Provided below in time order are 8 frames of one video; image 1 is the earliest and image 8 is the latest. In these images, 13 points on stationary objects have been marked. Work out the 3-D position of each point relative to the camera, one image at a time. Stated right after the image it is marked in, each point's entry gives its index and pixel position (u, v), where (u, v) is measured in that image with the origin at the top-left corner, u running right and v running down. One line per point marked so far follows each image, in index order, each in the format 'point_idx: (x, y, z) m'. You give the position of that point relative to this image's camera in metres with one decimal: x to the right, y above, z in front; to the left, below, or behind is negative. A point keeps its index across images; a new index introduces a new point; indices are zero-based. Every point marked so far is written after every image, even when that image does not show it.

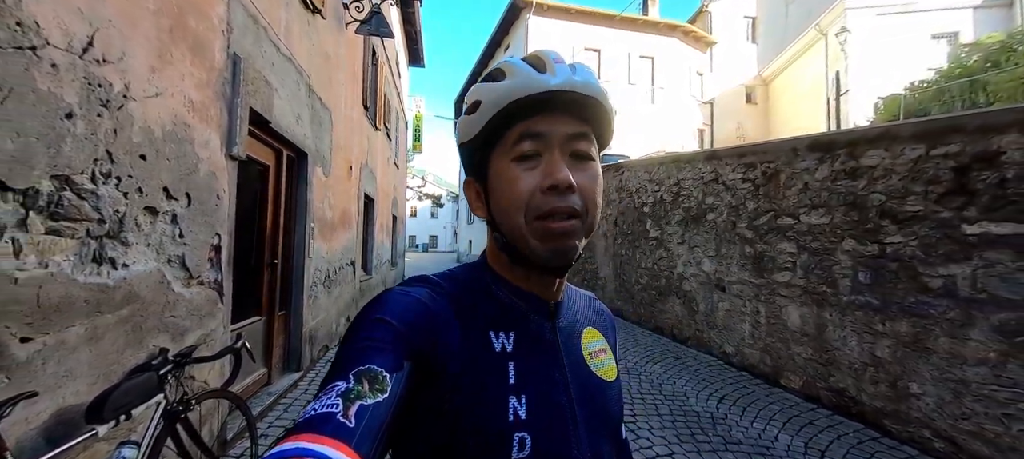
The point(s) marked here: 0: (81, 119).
0: (-2.2, +0.6, +1.9) m
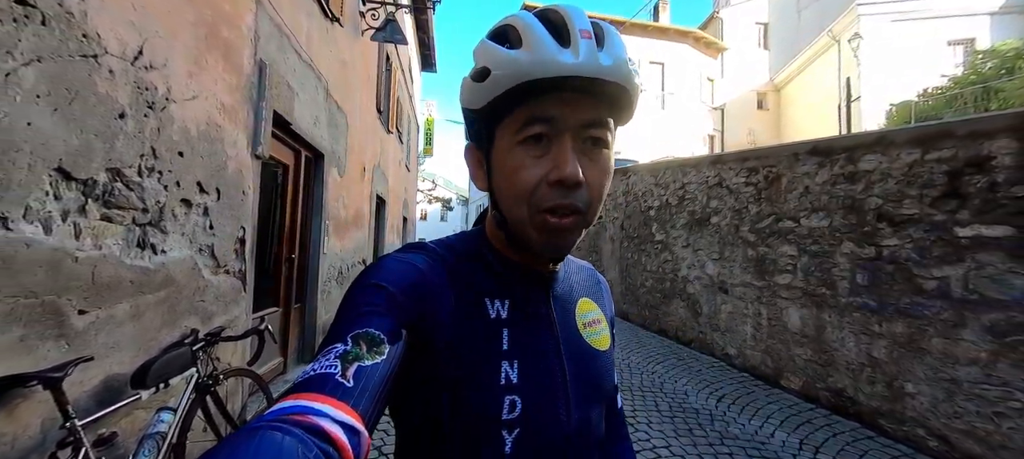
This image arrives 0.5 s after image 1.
0: (-2.2, +0.6, +2.2) m
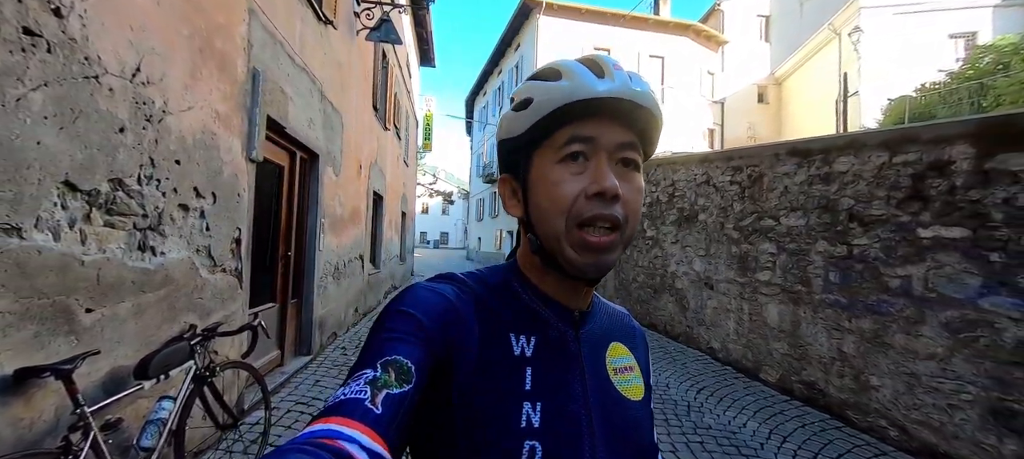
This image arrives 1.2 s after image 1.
0: (-2.4, +0.6, +2.3) m
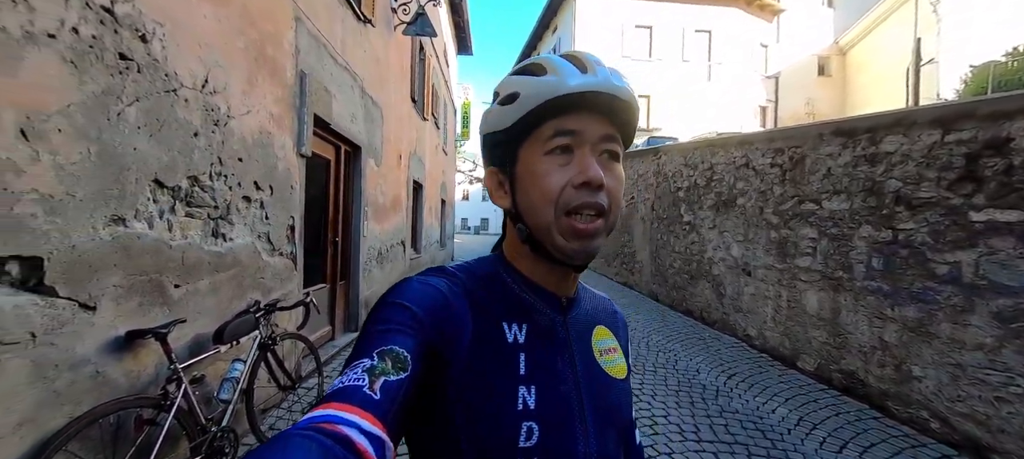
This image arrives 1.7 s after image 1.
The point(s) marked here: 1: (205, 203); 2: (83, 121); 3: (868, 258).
0: (-2.2, +0.7, +2.7) m
1: (-2.2, +0.2, +2.7) m
2: (-2.2, +0.6, +1.9) m
3: (+3.5, -0.3, +3.6) m
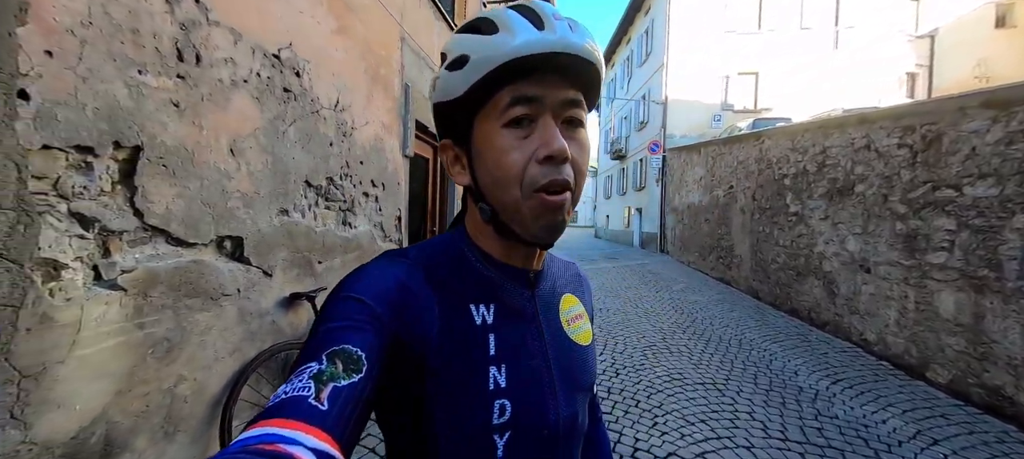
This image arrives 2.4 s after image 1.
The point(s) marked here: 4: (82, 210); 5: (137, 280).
0: (-1.6, +0.8, +3.4) m
1: (-1.6, +0.3, +3.5) m
2: (-1.8, +0.6, +2.7) m
3: (+4.1, -0.2, +3.0) m
4: (-1.9, +0.1, +1.7) m
5: (-1.9, -0.3, +1.9) m
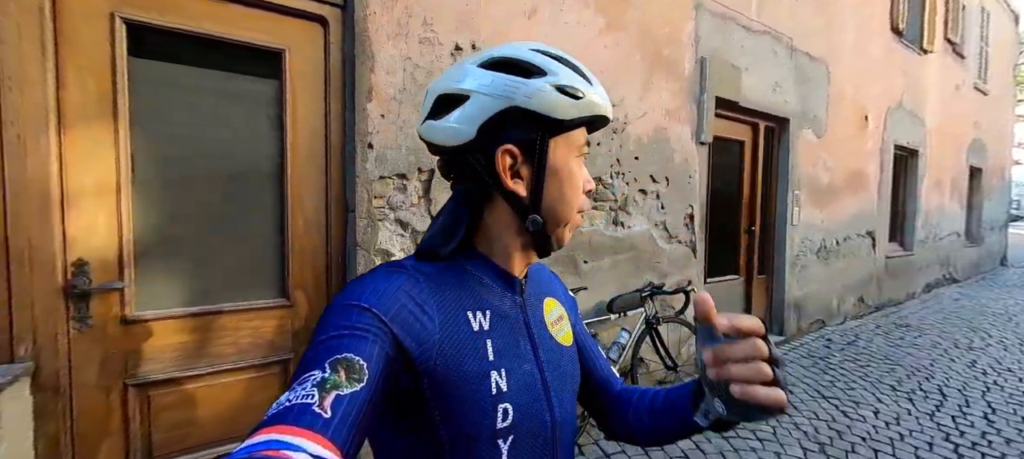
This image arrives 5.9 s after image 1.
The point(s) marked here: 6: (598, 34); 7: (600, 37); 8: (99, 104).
0: (+0.8, +0.8, +3.4) m
1: (+0.8, +0.3, +3.4) m
2: (+0.1, +0.6, +3.0) m
3: (+4.2, -0.3, -1.2) m
4: (-0.7, +0.1, +2.5) m
5: (-0.6, -0.3, +2.6) m
6: (+0.8, +1.8, +3.4) m
7: (+0.8, +1.8, +3.4) m
8: (-2.1, +0.6, +1.9) m
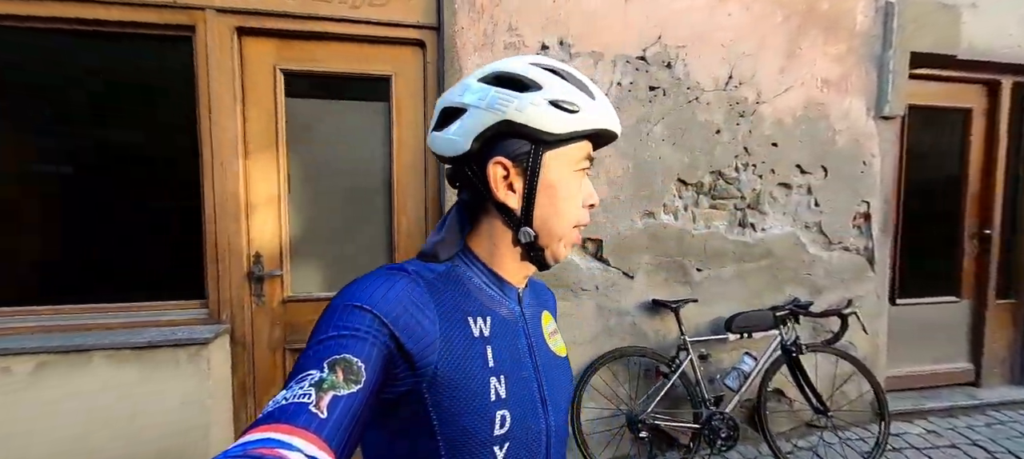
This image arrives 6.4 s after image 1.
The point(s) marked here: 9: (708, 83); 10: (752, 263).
0: (+1.6, +0.7, +2.8) m
1: (+1.6, +0.3, +2.9) m
2: (+0.8, +0.6, +2.7) m
3: (+3.1, -0.4, -2.7) m
4: (-0.2, +0.1, +2.6) m
5: (0.0, -0.3, +2.6) m
6: (+1.6, +1.7, +2.8) m
7: (+1.6, +1.7, +2.9) m
8: (-1.6, +0.6, +2.5) m
9: (+1.4, +1.1, +2.8) m
10: (+1.8, -0.2, +2.9) m
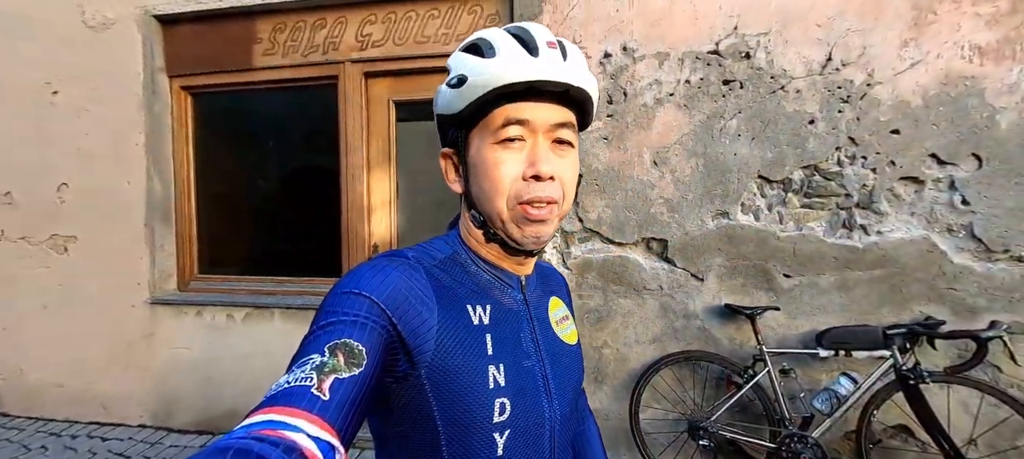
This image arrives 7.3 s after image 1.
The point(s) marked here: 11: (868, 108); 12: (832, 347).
0: (+2.1, +0.7, +2.5) m
1: (+2.1, +0.3, +2.6) m
2: (+1.3, +0.6, +2.7) m
3: (+1.8, -0.3, -3.2) m
4: (+0.3, +0.1, +2.8) m
5: (+0.5, -0.3, +2.8) m
6: (+2.1, +1.7, +2.6) m
7: (+2.1, +1.7, +2.6) m
8: (-1.1, +0.7, +3.2) m
9: (+1.9, +1.1, +2.5) m
10: (+2.2, -0.3, +2.5) m
11: (+2.3, +0.8, +2.5) m
12: (+2.0, -0.7, +2.3) m
